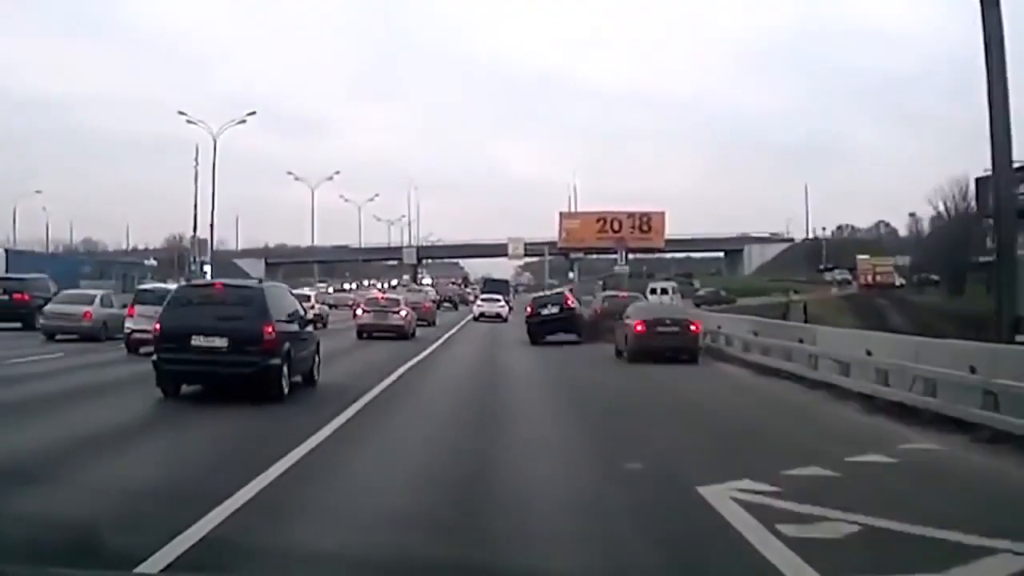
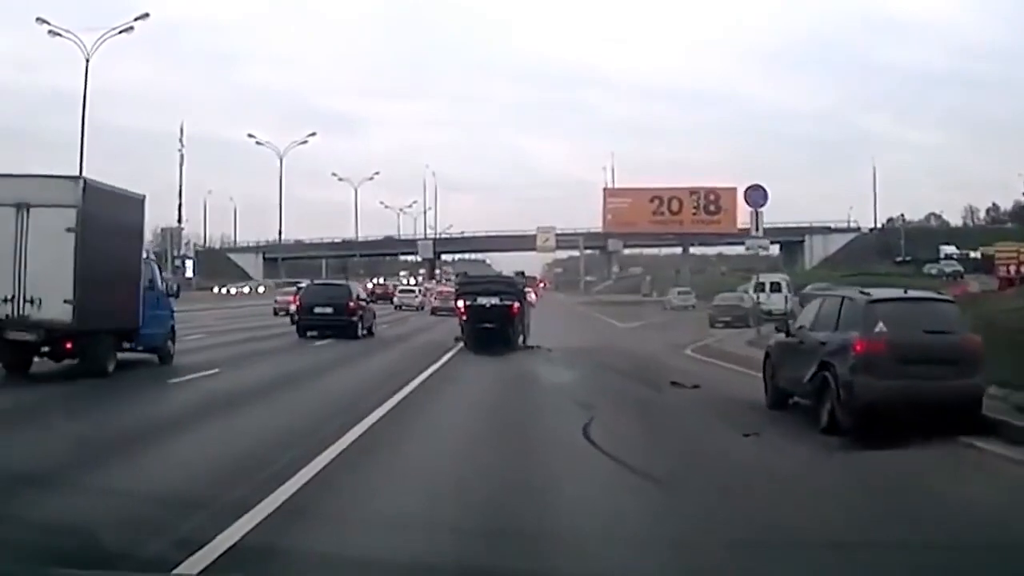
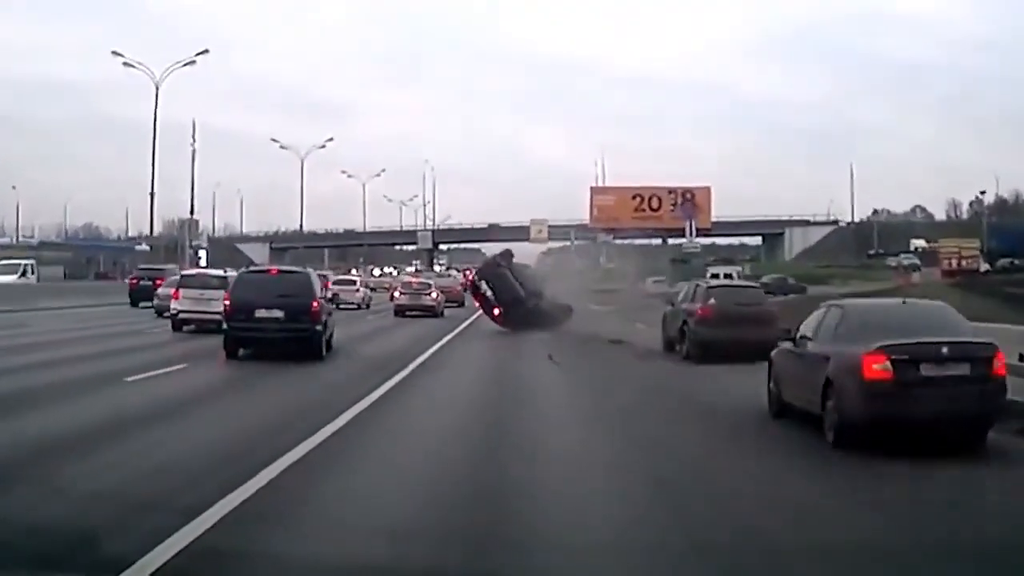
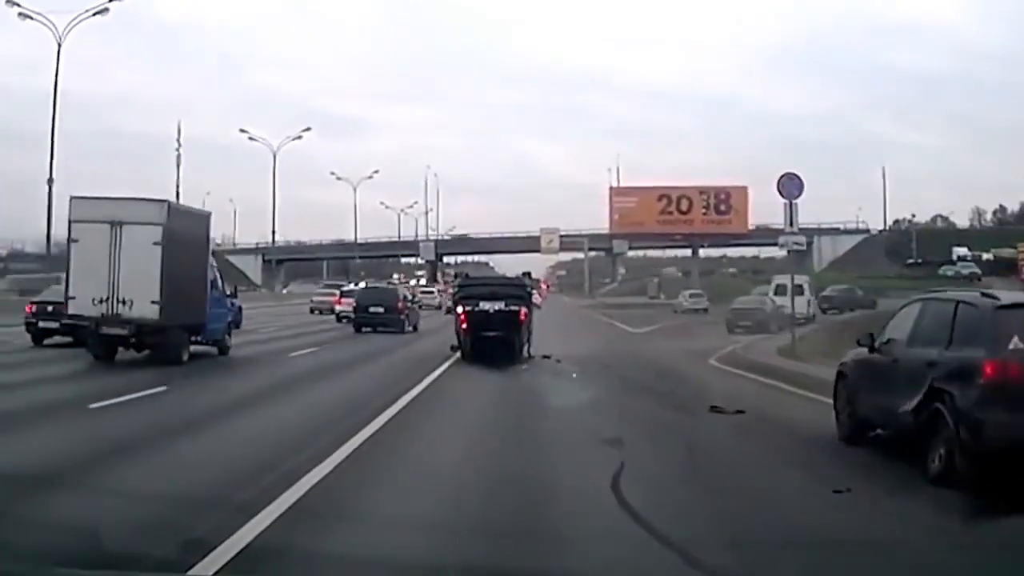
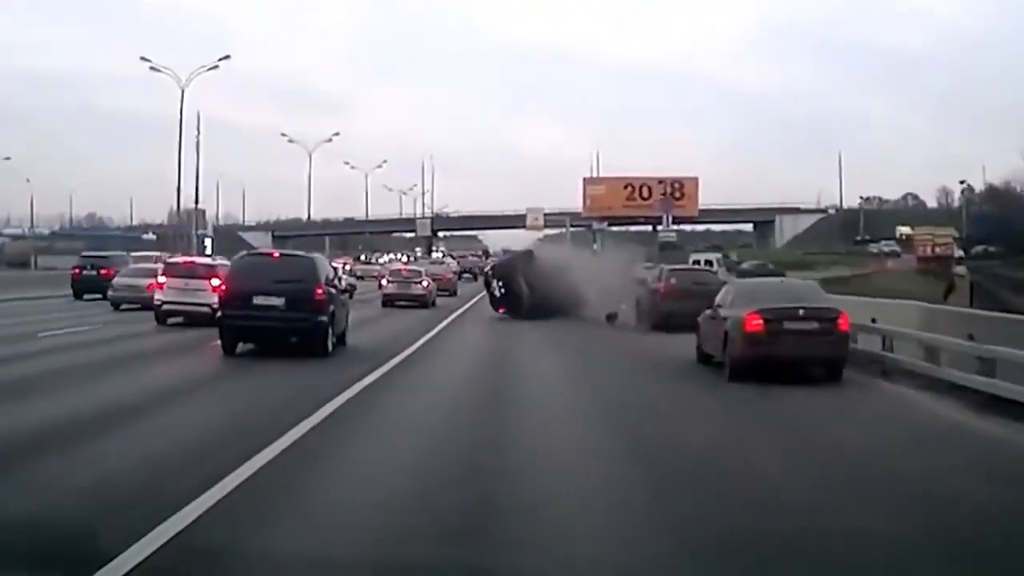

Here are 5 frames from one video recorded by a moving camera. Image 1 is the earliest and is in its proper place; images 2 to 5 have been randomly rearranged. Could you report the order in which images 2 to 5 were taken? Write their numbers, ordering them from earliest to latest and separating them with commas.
5, 3, 2, 4
